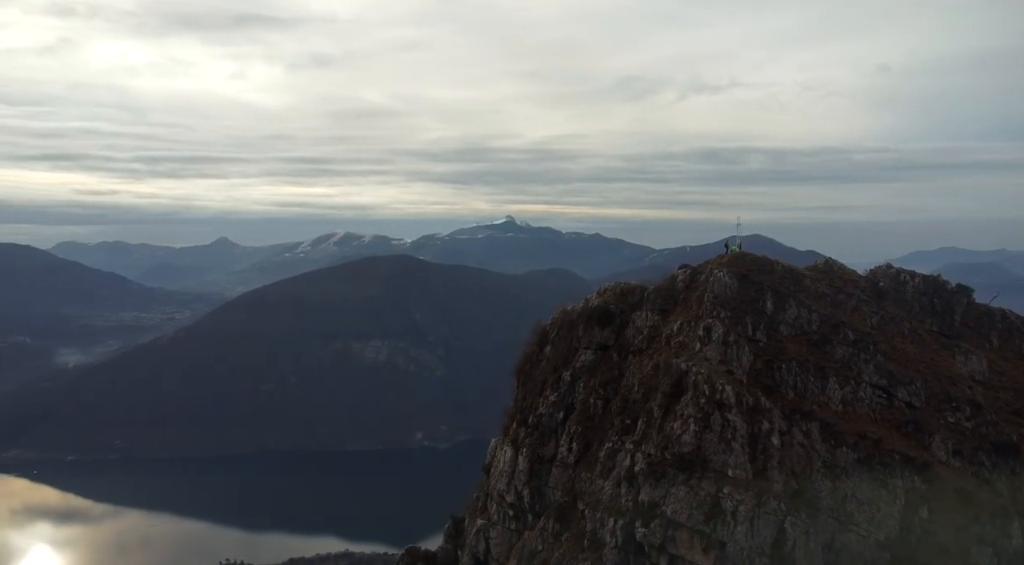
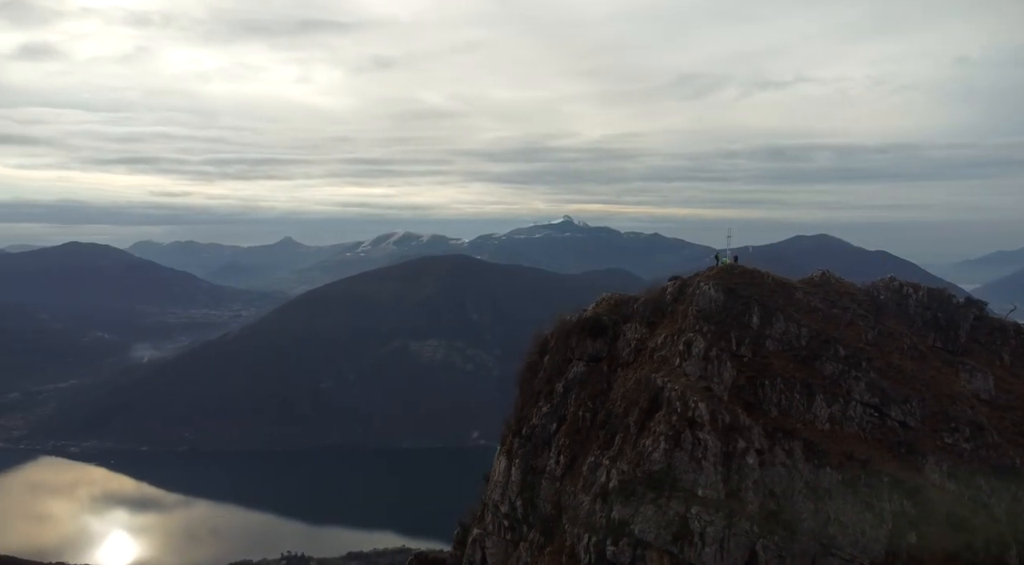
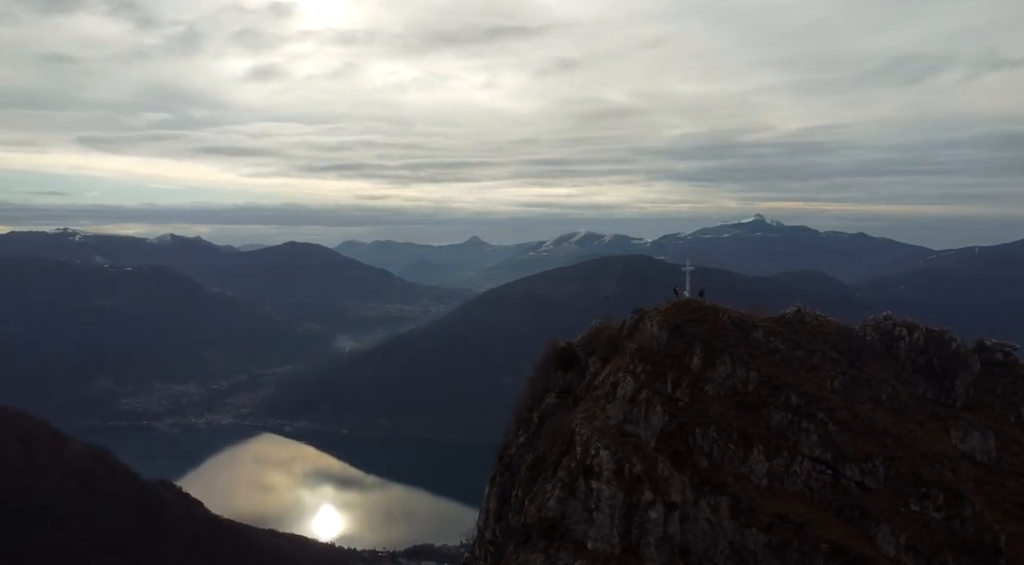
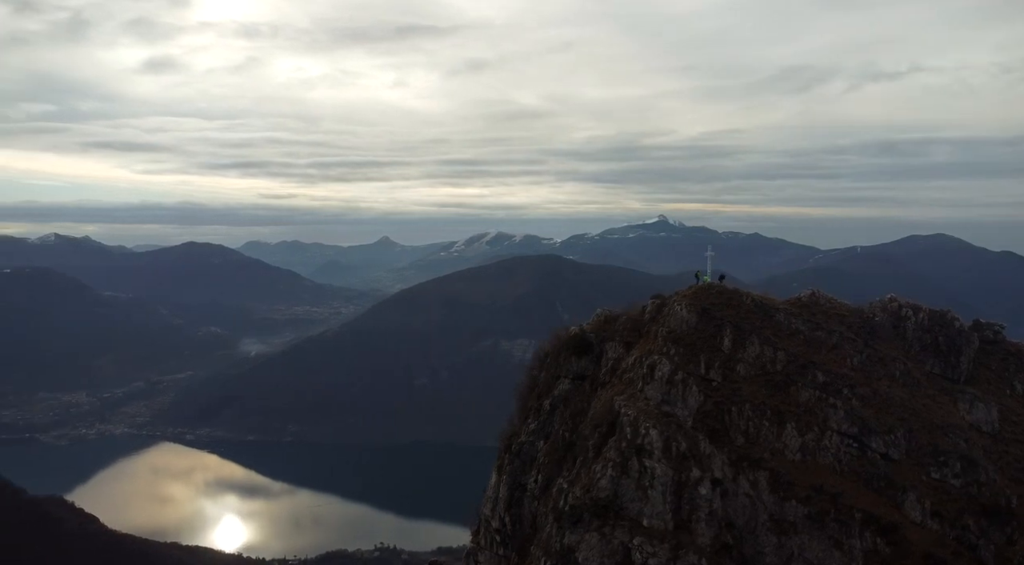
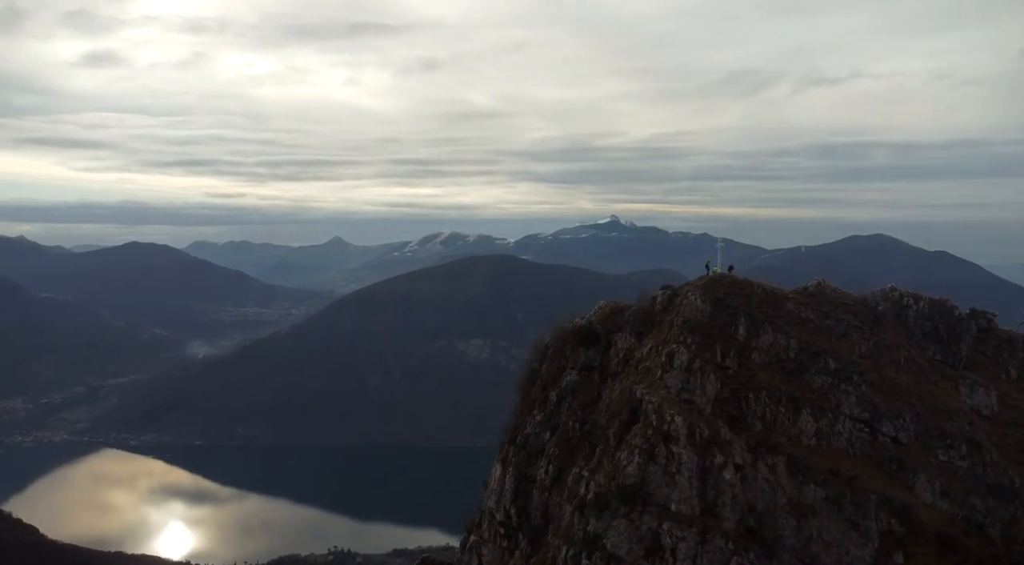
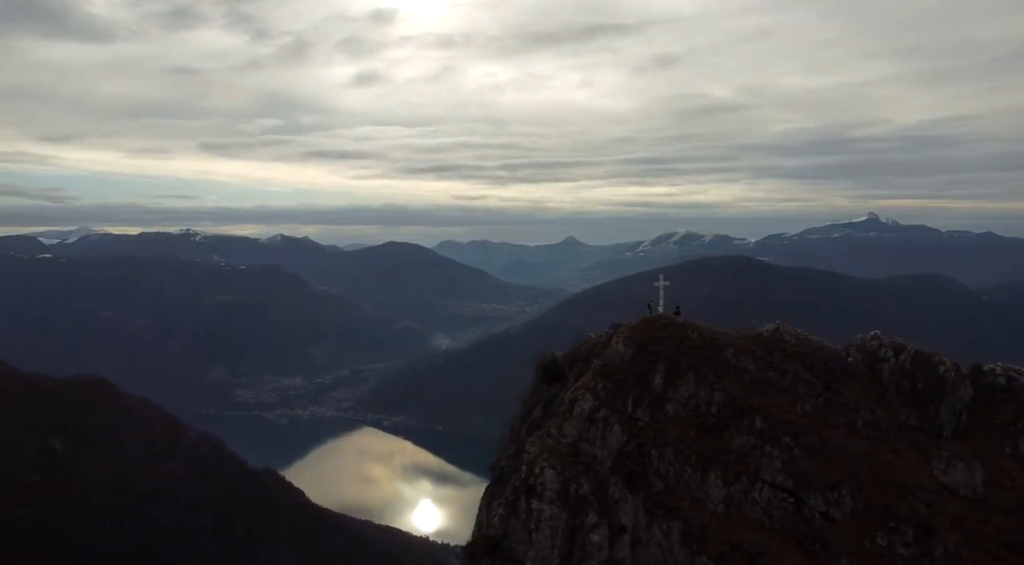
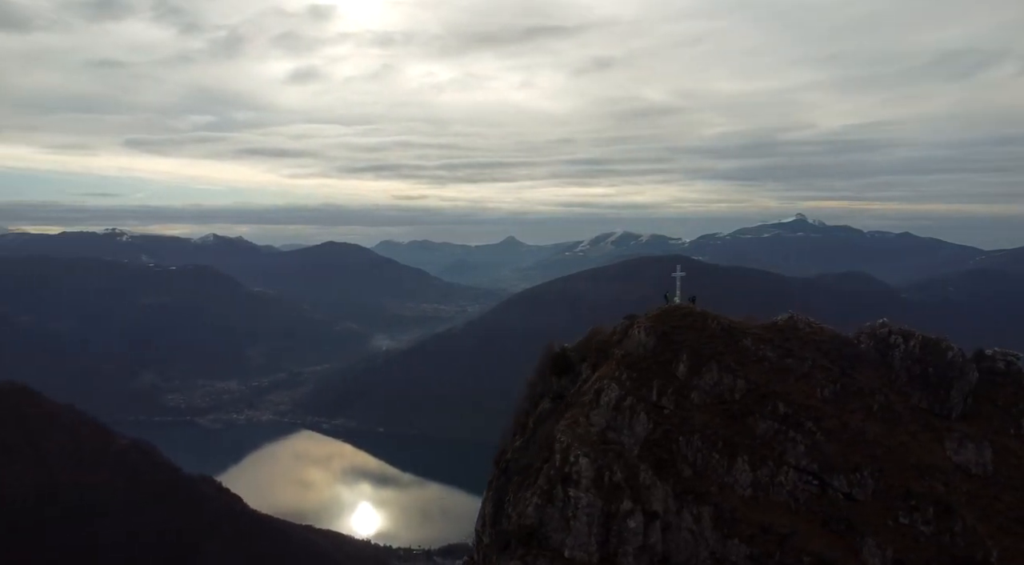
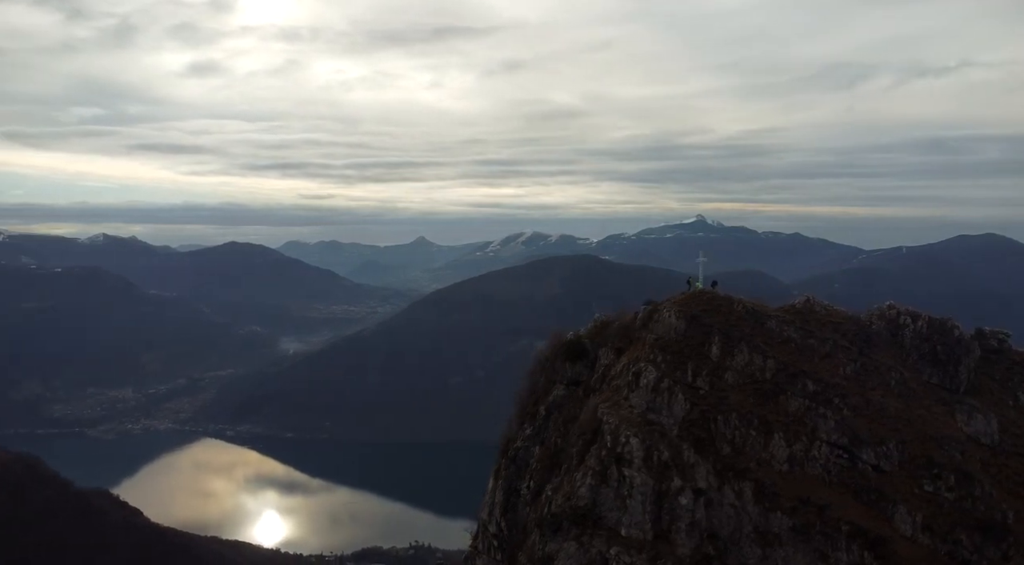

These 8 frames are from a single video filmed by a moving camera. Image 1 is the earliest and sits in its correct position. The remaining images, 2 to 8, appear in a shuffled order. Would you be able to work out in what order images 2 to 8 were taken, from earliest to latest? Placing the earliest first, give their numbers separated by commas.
2, 5, 4, 8, 3, 7, 6
